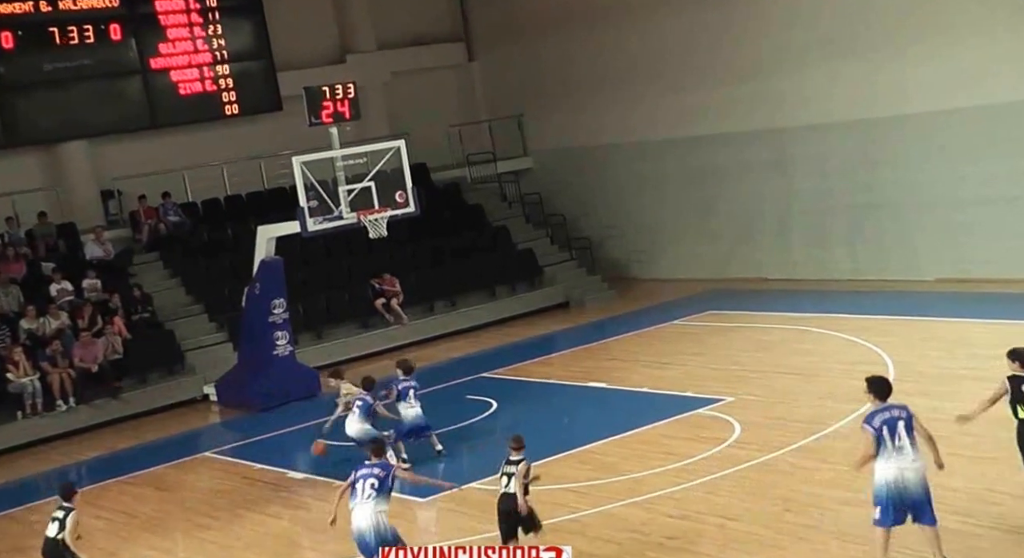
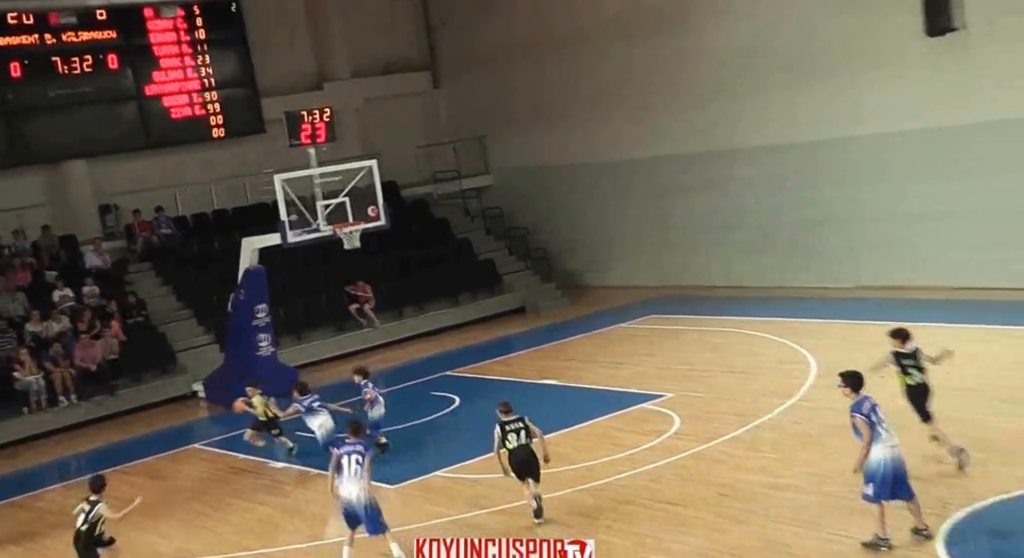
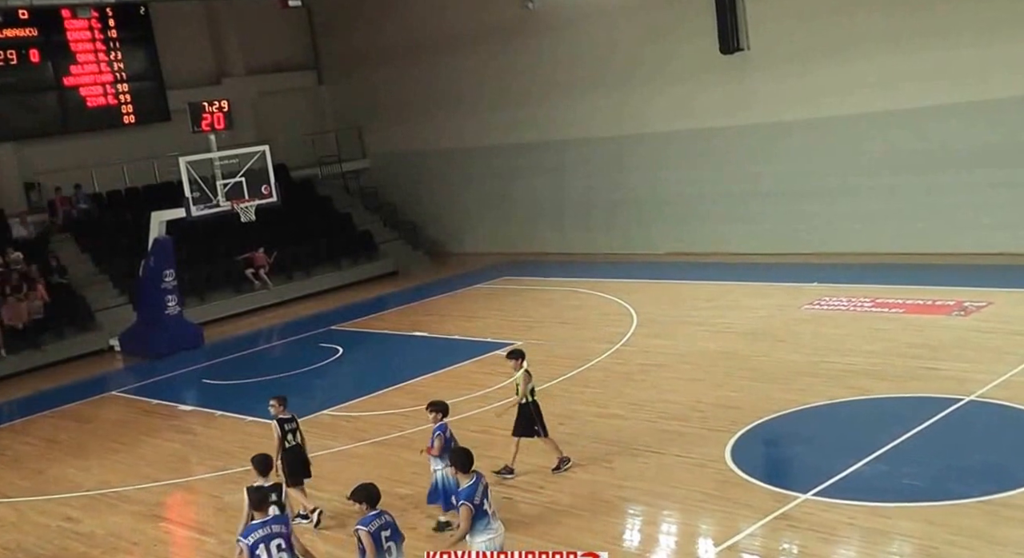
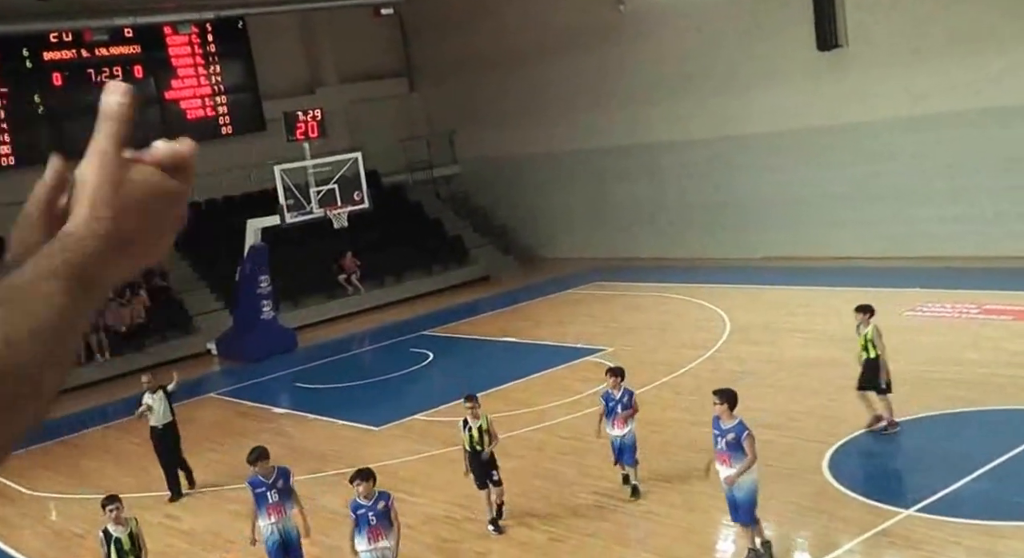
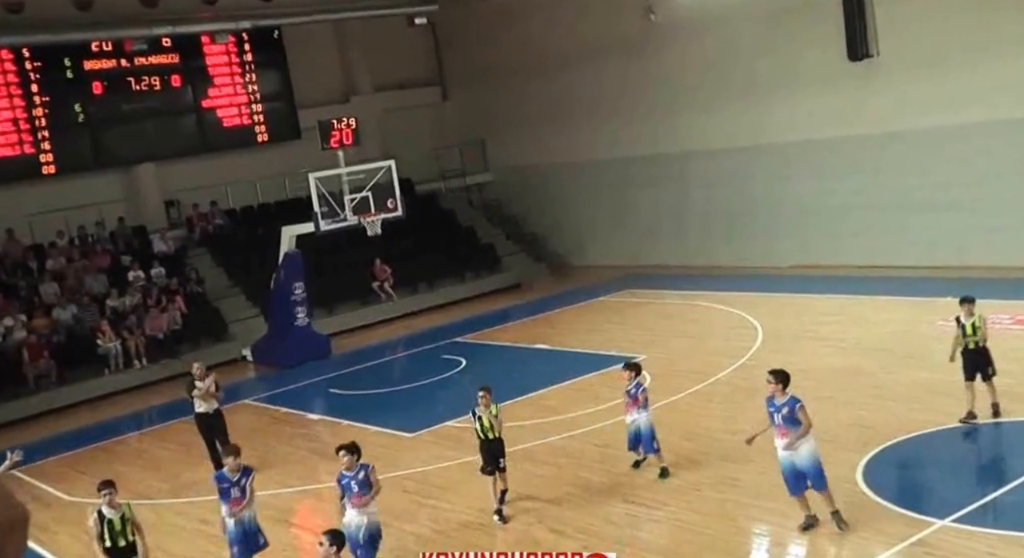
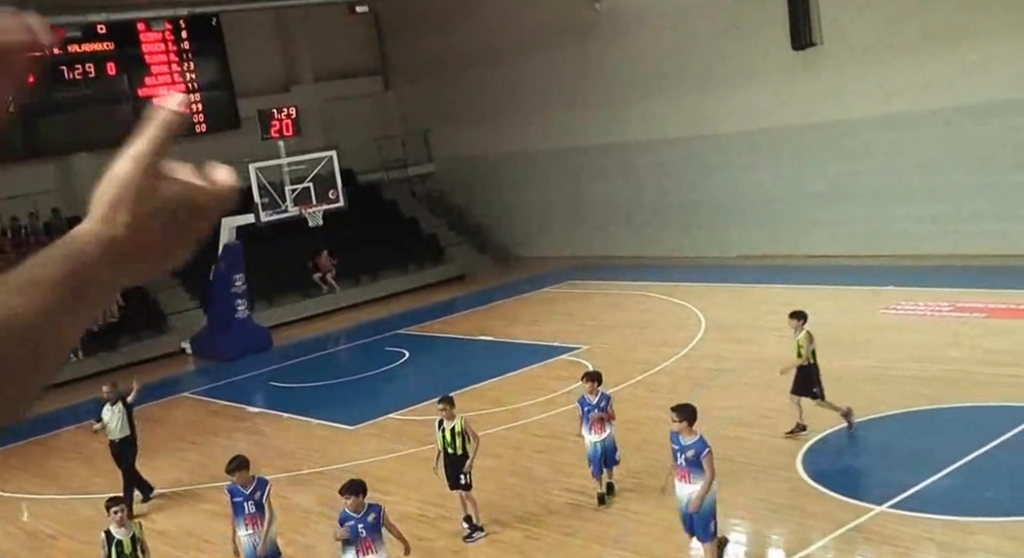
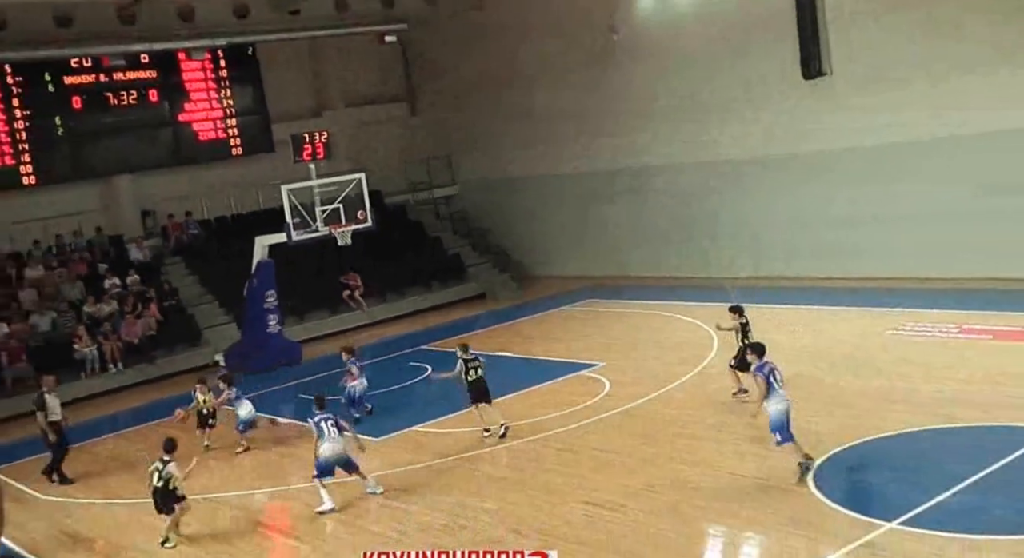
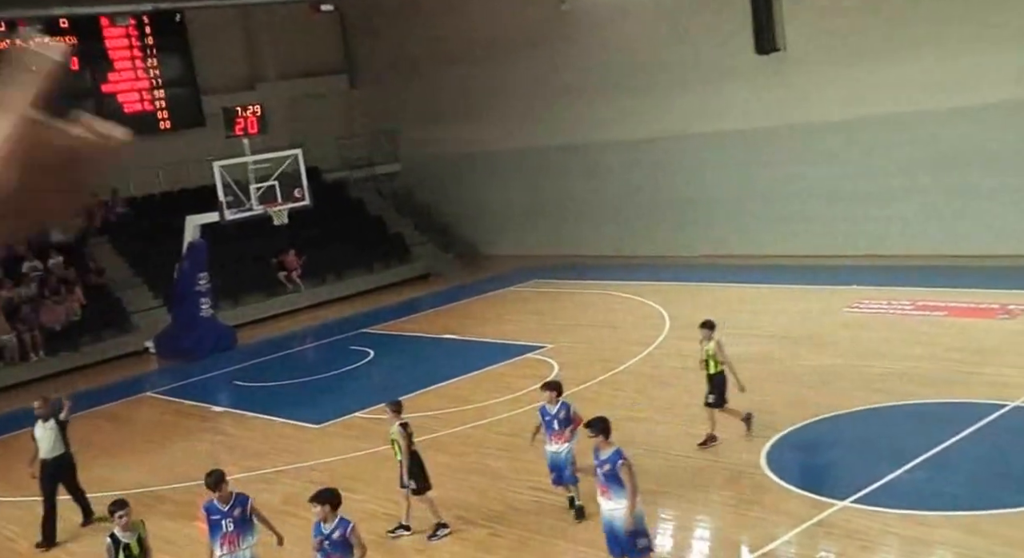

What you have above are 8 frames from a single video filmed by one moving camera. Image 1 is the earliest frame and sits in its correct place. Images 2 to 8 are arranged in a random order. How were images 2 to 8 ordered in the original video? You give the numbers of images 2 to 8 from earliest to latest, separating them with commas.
2, 7, 5, 4, 6, 8, 3
